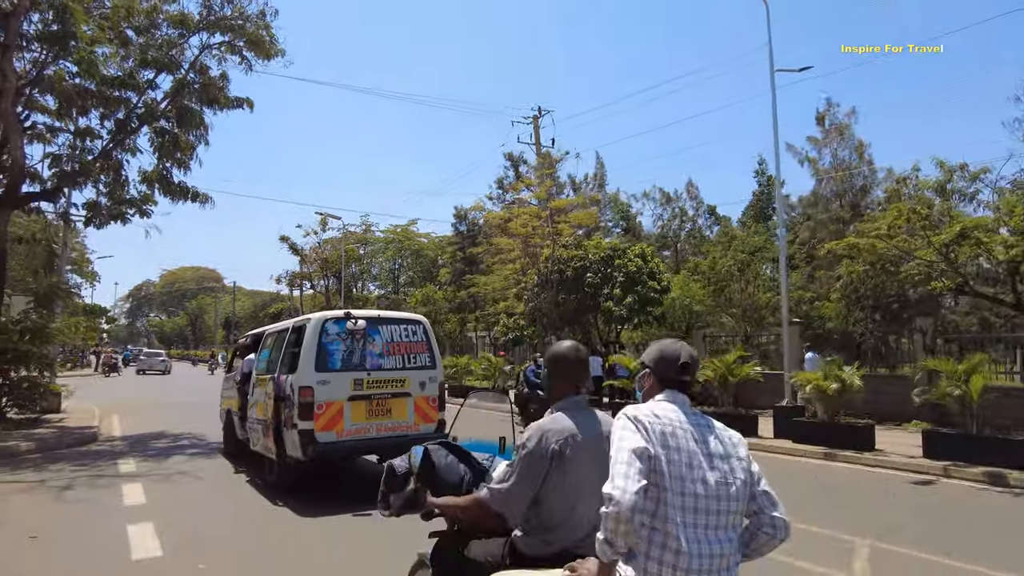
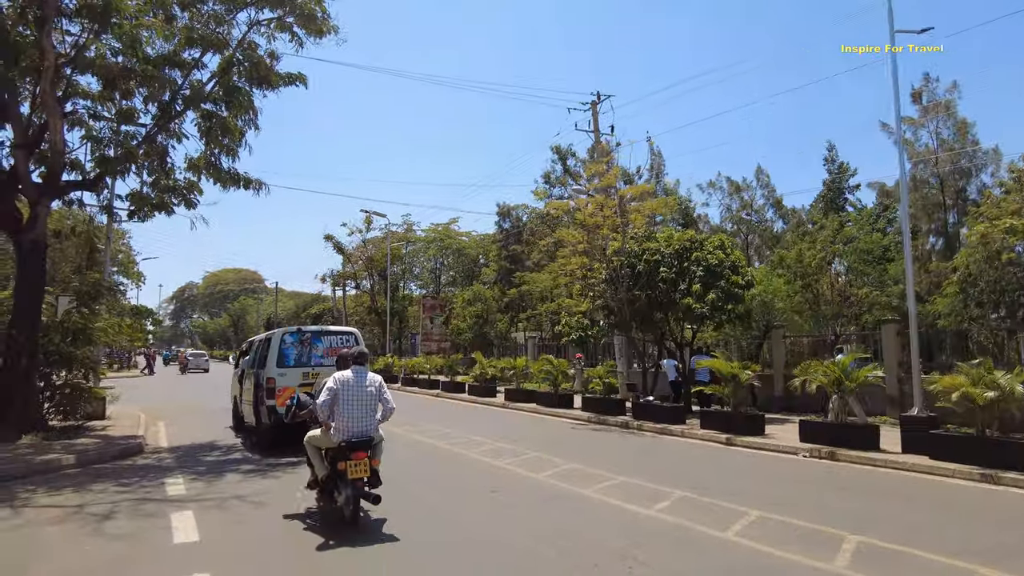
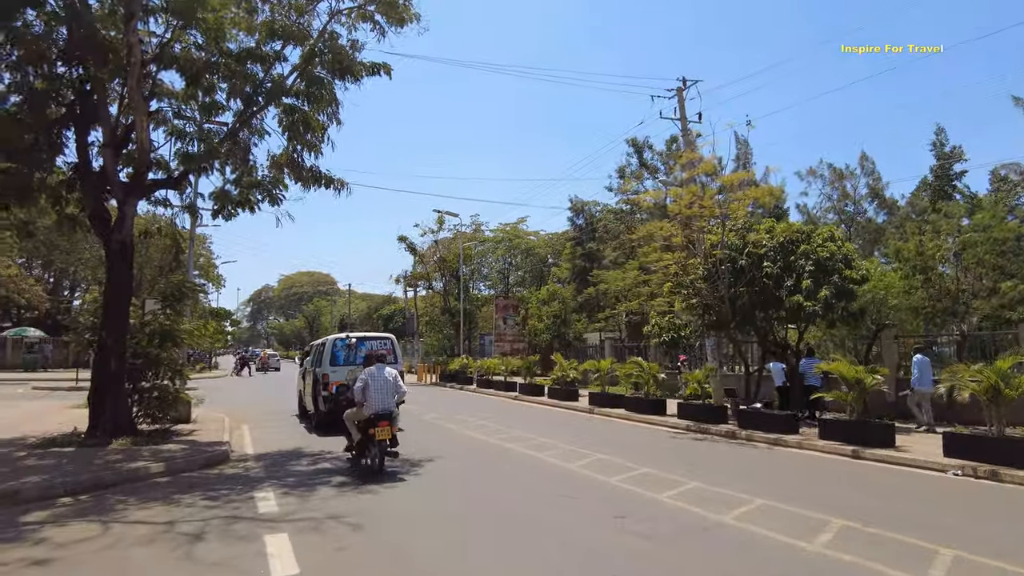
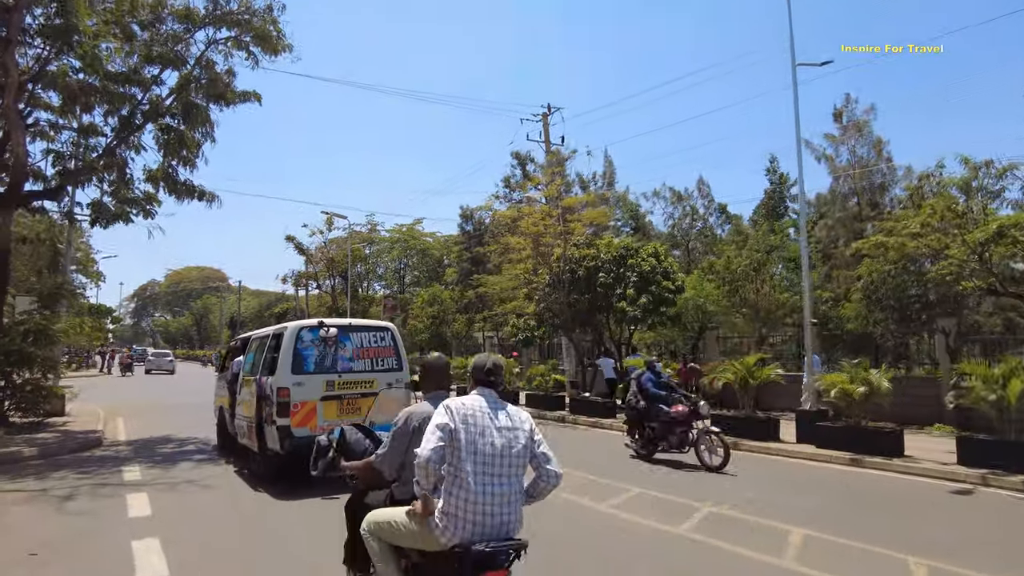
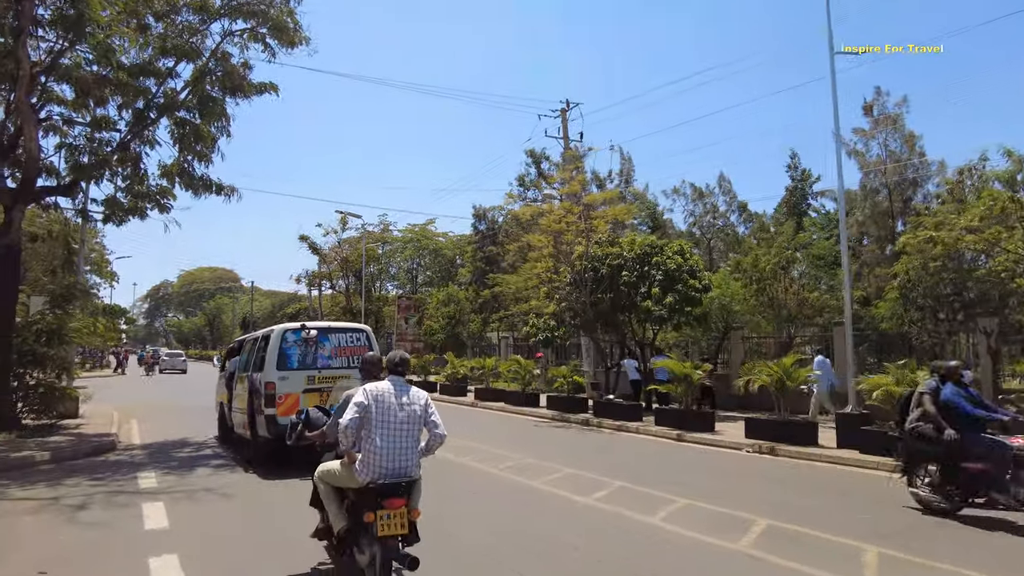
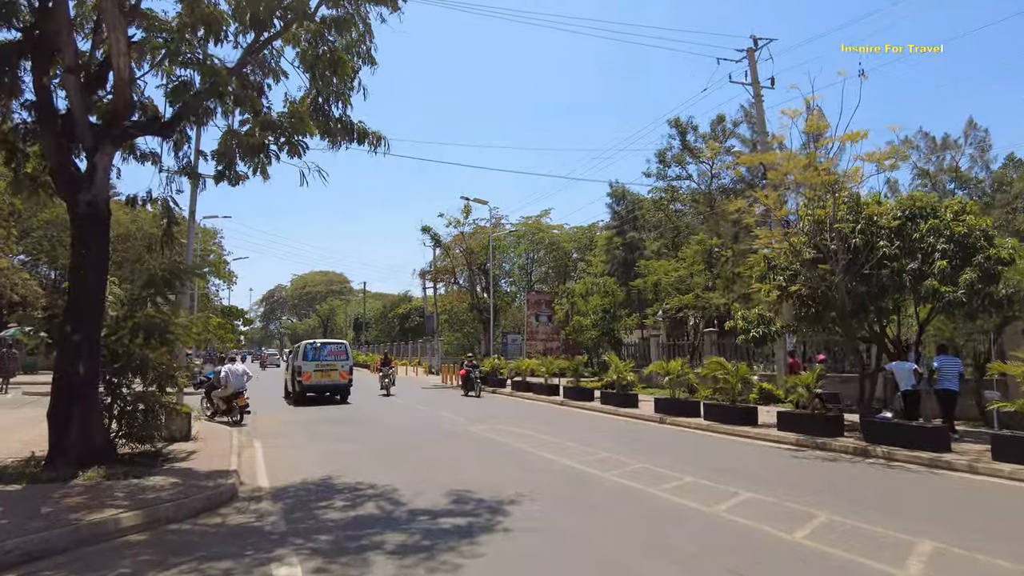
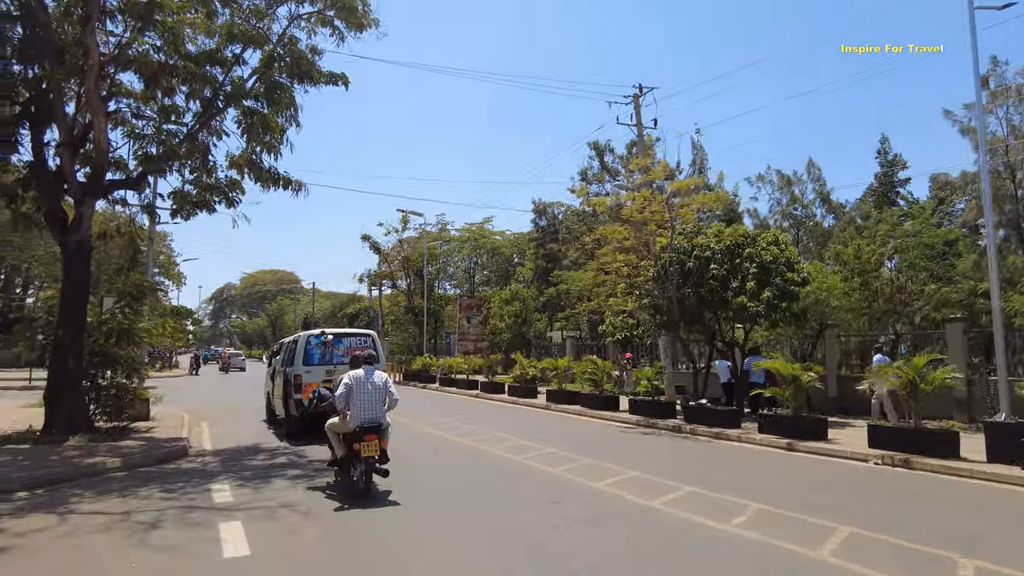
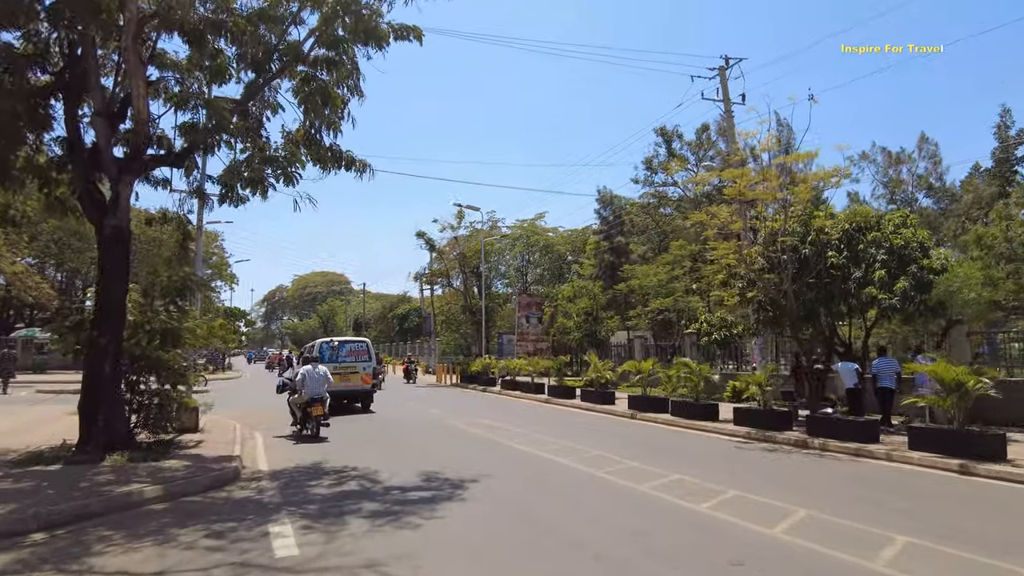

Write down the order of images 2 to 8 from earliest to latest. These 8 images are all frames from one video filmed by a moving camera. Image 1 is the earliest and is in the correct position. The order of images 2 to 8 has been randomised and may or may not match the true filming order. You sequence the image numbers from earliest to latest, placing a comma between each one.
4, 5, 2, 7, 3, 8, 6
